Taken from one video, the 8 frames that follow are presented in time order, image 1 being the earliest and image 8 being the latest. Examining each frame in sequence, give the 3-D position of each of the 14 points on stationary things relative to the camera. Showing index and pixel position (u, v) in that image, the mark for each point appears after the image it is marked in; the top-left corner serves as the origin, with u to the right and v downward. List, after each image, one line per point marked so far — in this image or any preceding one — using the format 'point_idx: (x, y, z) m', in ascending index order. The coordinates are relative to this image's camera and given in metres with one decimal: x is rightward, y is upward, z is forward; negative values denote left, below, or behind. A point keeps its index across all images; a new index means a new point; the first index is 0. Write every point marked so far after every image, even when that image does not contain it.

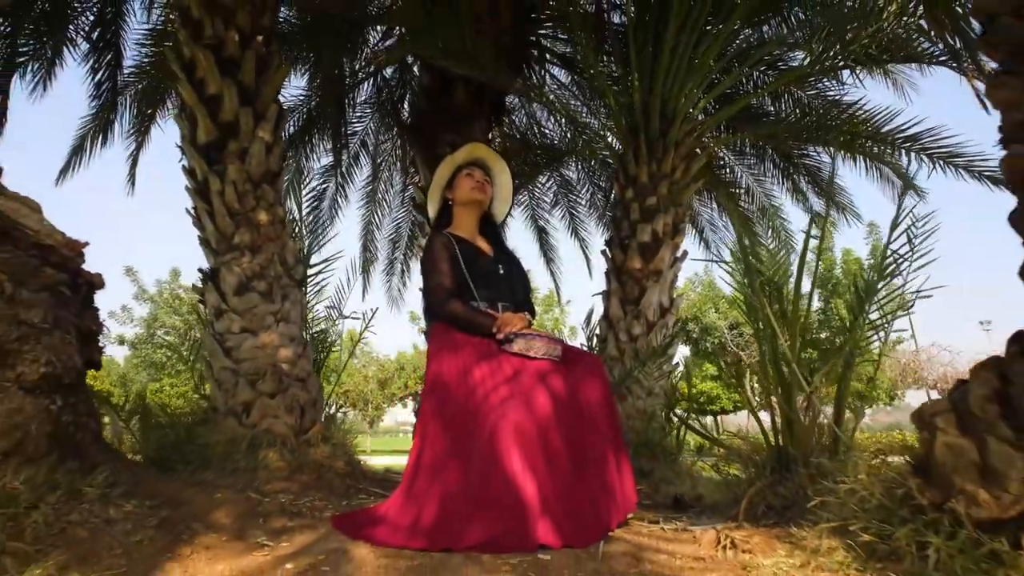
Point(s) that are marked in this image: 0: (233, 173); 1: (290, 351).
0: (-1.9, +0.8, +4.5) m
1: (-1.4, -0.4, +4.2) m
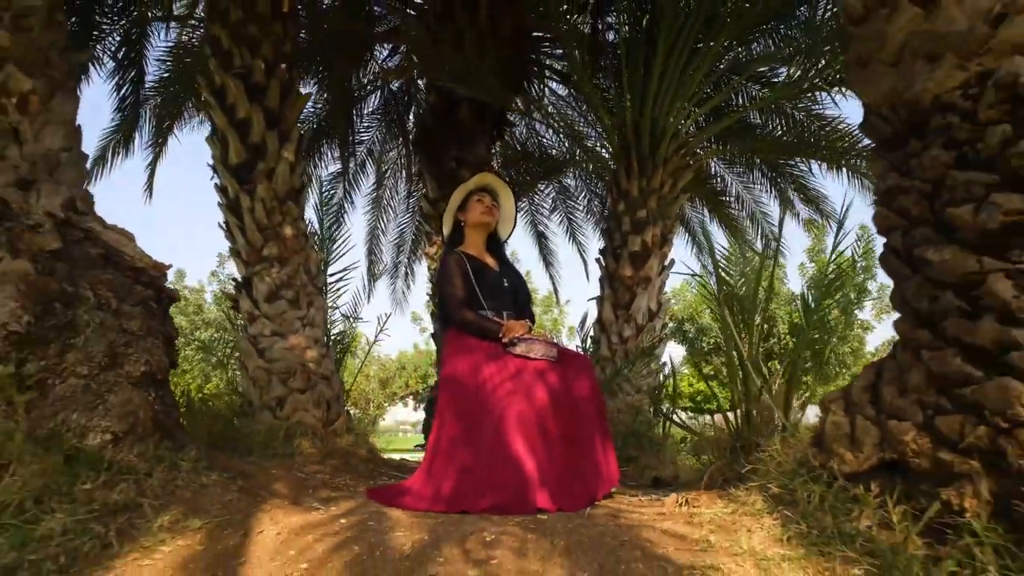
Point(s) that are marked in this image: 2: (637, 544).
0: (-1.9, +0.7, +4.9) m
1: (-1.4, -0.5, +4.6) m
2: (+0.4, -0.9, +2.6) m
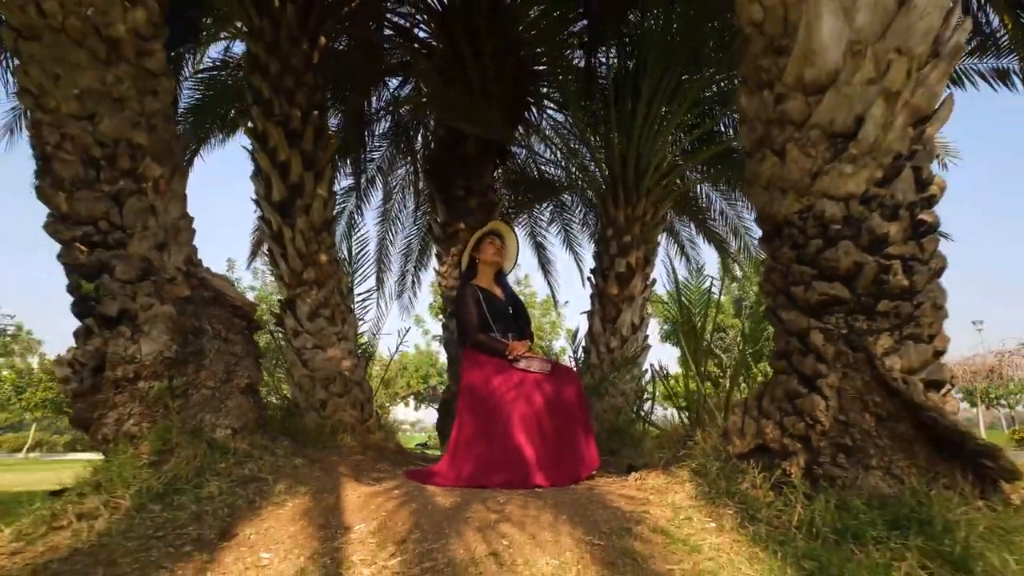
0: (-1.9, +0.6, +5.8) m
1: (-1.4, -0.6, +5.5) m
2: (+0.5, -1.1, +3.4) m
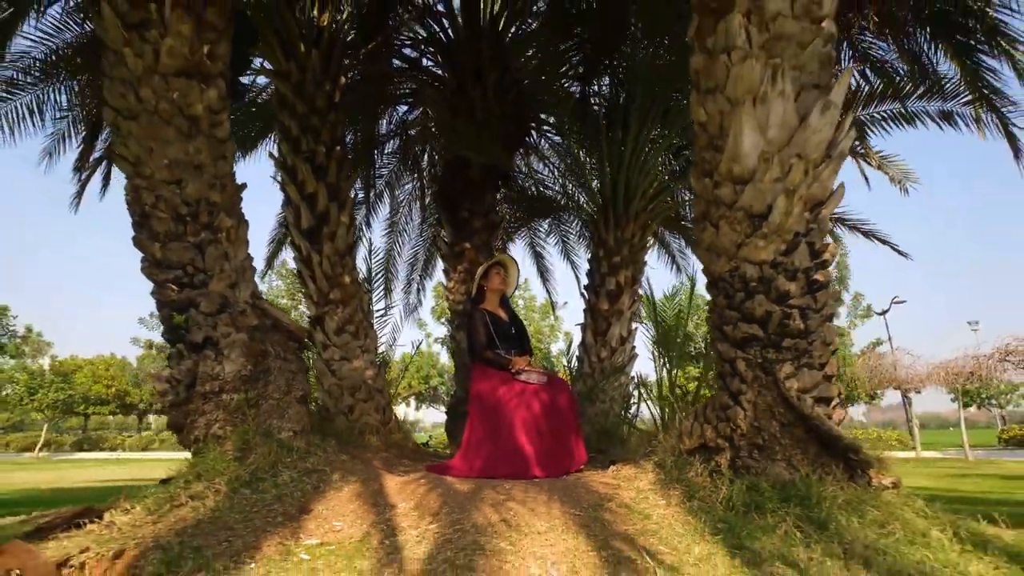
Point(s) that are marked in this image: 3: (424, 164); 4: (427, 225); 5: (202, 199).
0: (-1.9, +0.4, +6.5) m
1: (-1.4, -0.8, +6.3) m
2: (+0.5, -1.3, +4.2) m
3: (-1.7, +2.4, +12.5) m
4: (-1.8, +1.3, +14.0) m
5: (-1.9, +0.5, +4.0) m
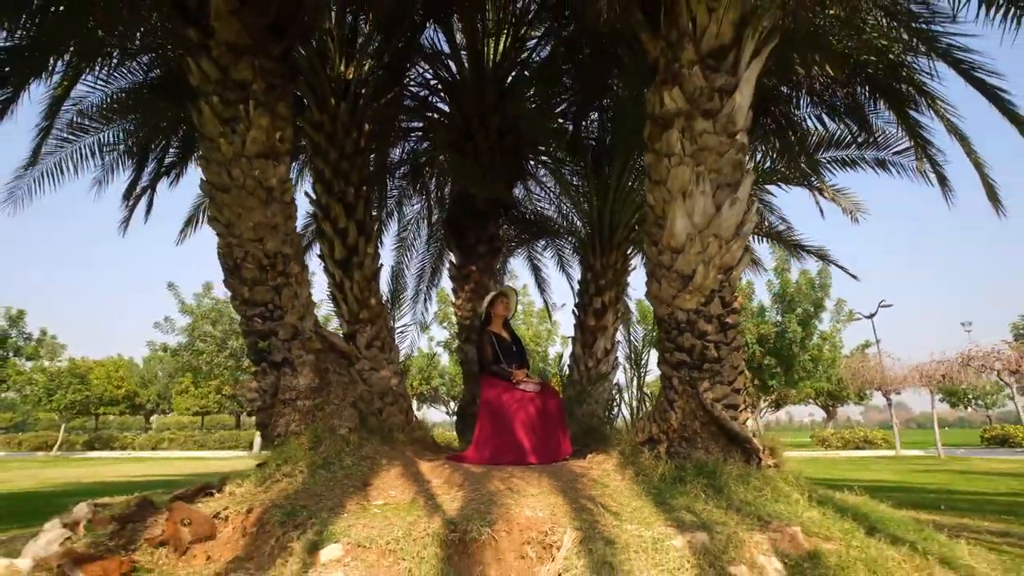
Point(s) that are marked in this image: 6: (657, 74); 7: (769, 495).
0: (-1.8, +0.1, +7.8) m
1: (-1.4, -1.0, +7.5) m
2: (+0.5, -1.5, +5.4) m
3: (-1.7, +2.1, +13.7) m
4: (-1.8, +1.1, +15.2) m
5: (-1.9, +0.3, +5.3) m
6: (+1.0, +1.5, +4.5) m
7: (+1.6, -1.2, +4.0) m
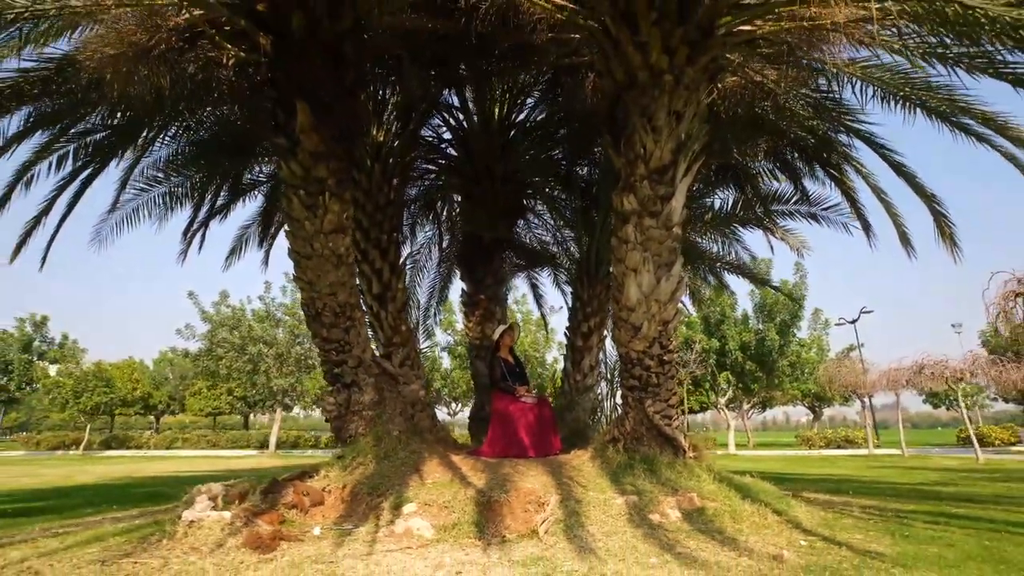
0: (-1.8, -0.3, +9.7) m
1: (-1.3, -1.5, +9.4) m
2: (+0.5, -2.0, +7.3) m
3: (-1.7, +1.7, +15.6) m
4: (-1.8, +0.6, +17.1) m
5: (-1.8, -0.2, +7.2) m
6: (+1.1, +1.0, +6.4) m
7: (+1.6, -1.7, +5.9) m
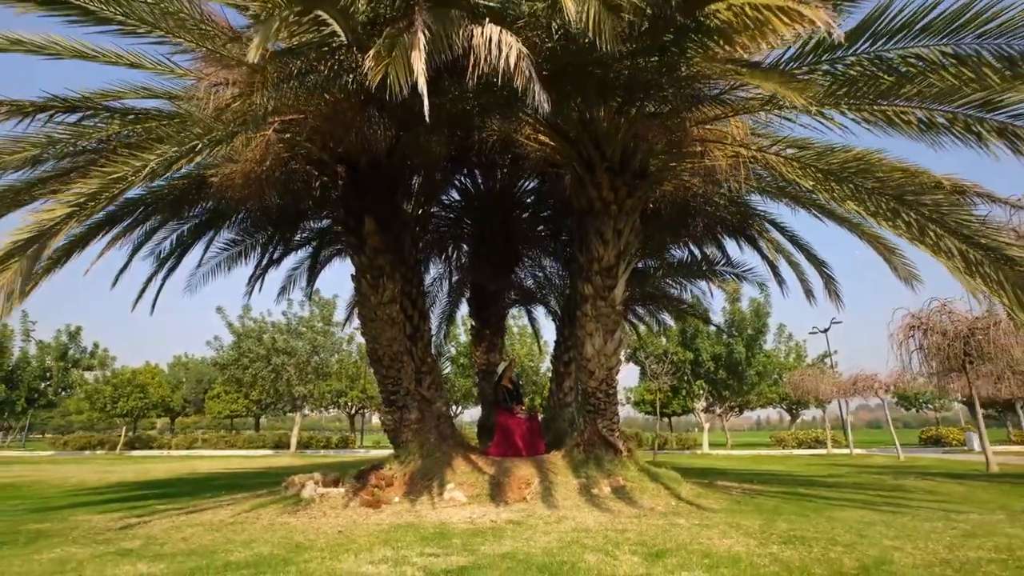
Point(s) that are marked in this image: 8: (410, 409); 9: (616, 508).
0: (-1.8, -1.1, +13.0) m
1: (-1.3, -2.3, +12.7) m
2: (+0.5, -2.8, +10.6) m
3: (-1.7, +0.9, +18.9) m
4: (-1.9, -0.2, +20.4) m
5: (-1.8, -1.0, +10.4) m
6: (+1.1, +0.2, +9.7) m
7: (+1.6, -2.5, +9.3) m
8: (-1.6, -2.0, +10.4) m
9: (+1.1, -2.4, +7.1) m
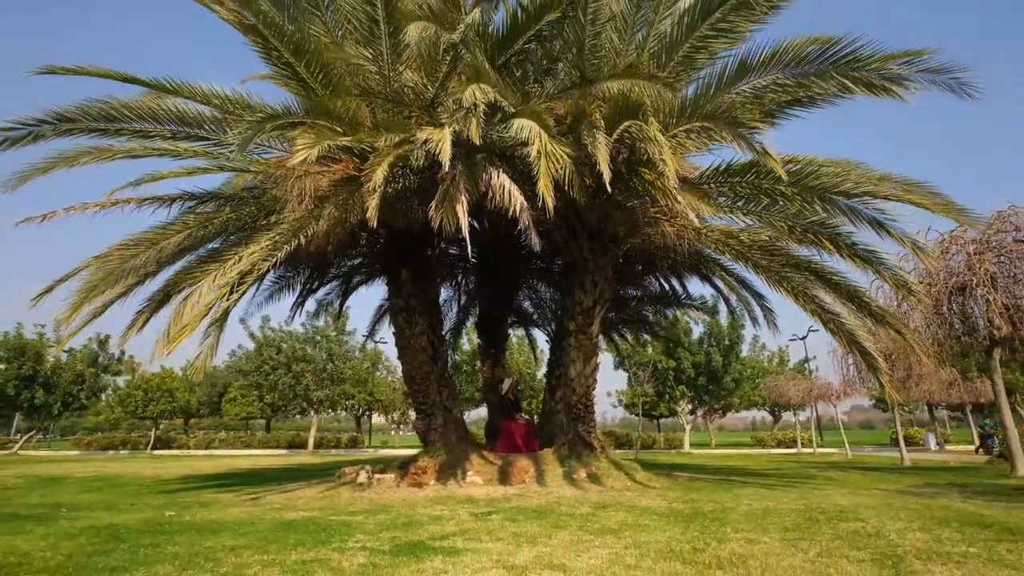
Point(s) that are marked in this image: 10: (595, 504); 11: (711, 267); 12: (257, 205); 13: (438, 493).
0: (-1.8, -1.9, +16.1) m
1: (-1.3, -3.1, +15.8) m
2: (+0.5, -3.5, +13.7) m
3: (-1.7, +0.1, +22.0) m
4: (-1.9, -0.9, +23.5) m
5: (-1.8, -1.7, +13.6) m
6: (+1.1, -0.5, +12.9) m
7: (+1.6, -3.3, +12.4) m
8: (-1.6, -2.7, +13.5) m
9: (+1.2, -3.2, +10.2) m
10: (+1.0, -2.6, +7.8) m
11: (+4.9, +0.5, +15.9) m
12: (-4.5, +1.5, +11.5) m
13: (-1.1, -3.1, +9.8) m
